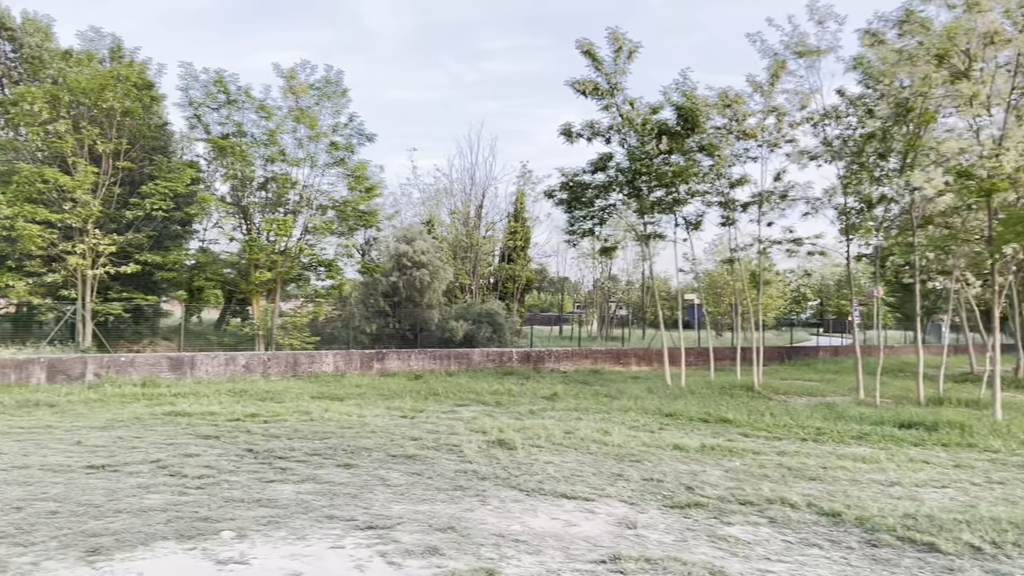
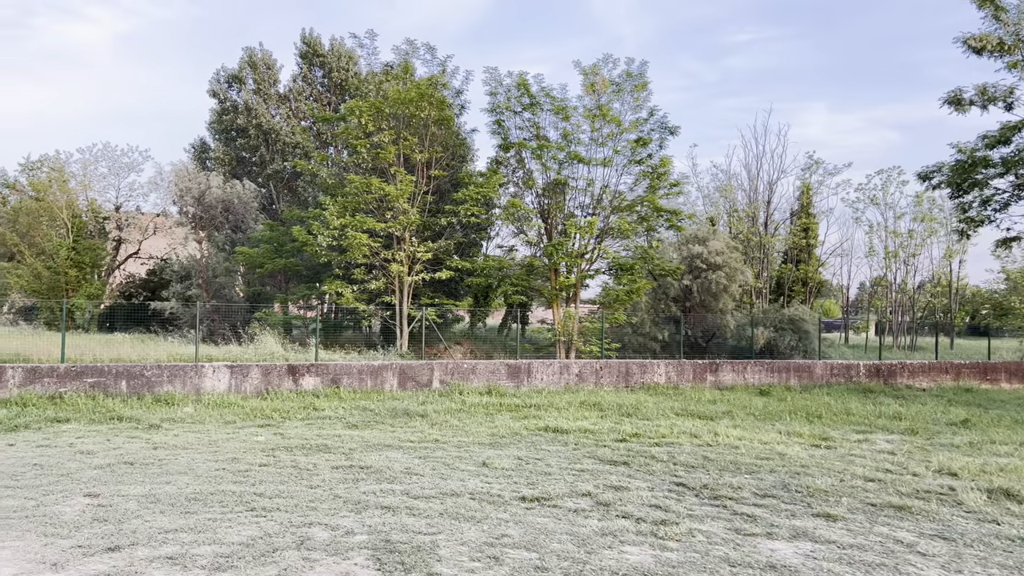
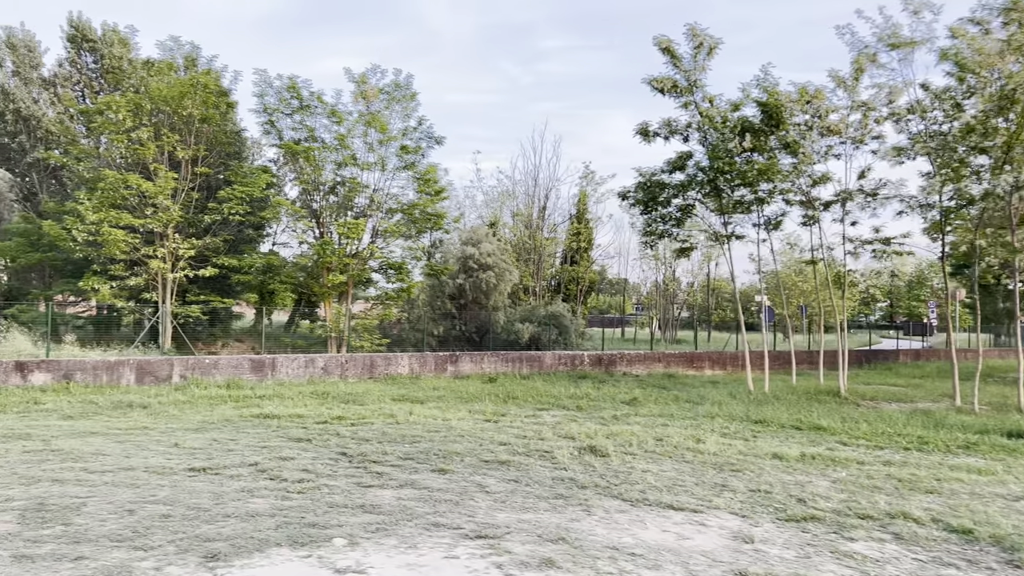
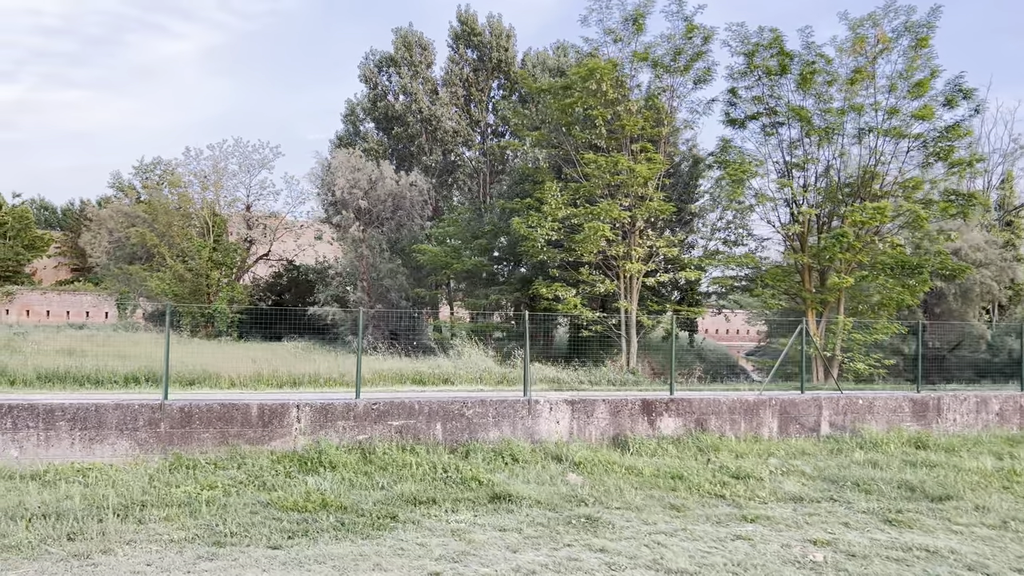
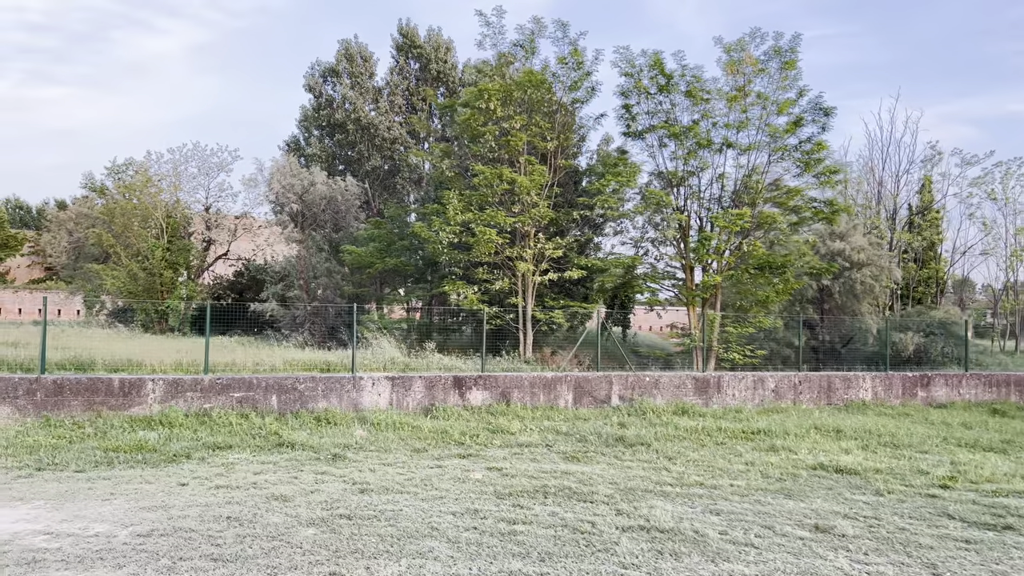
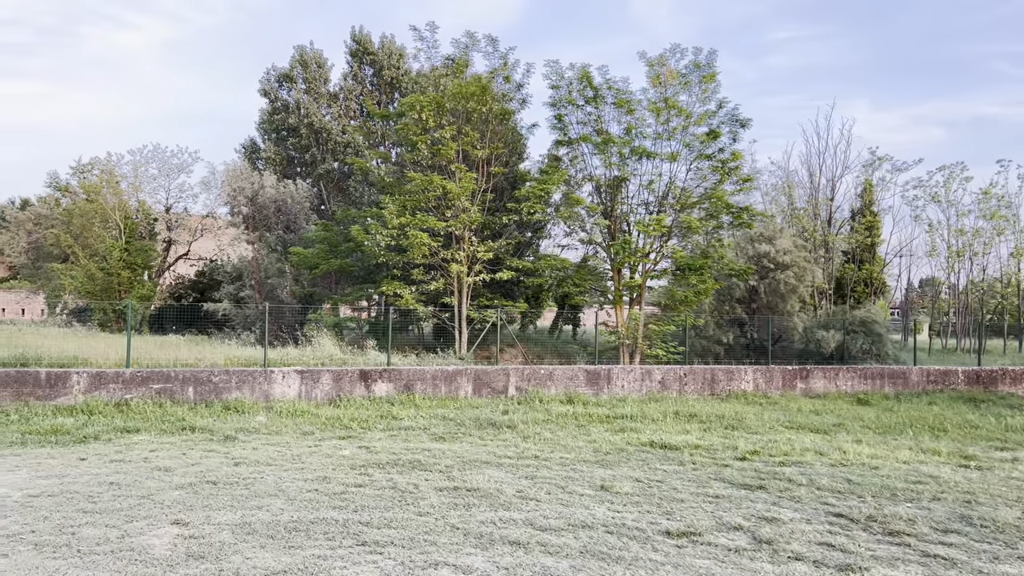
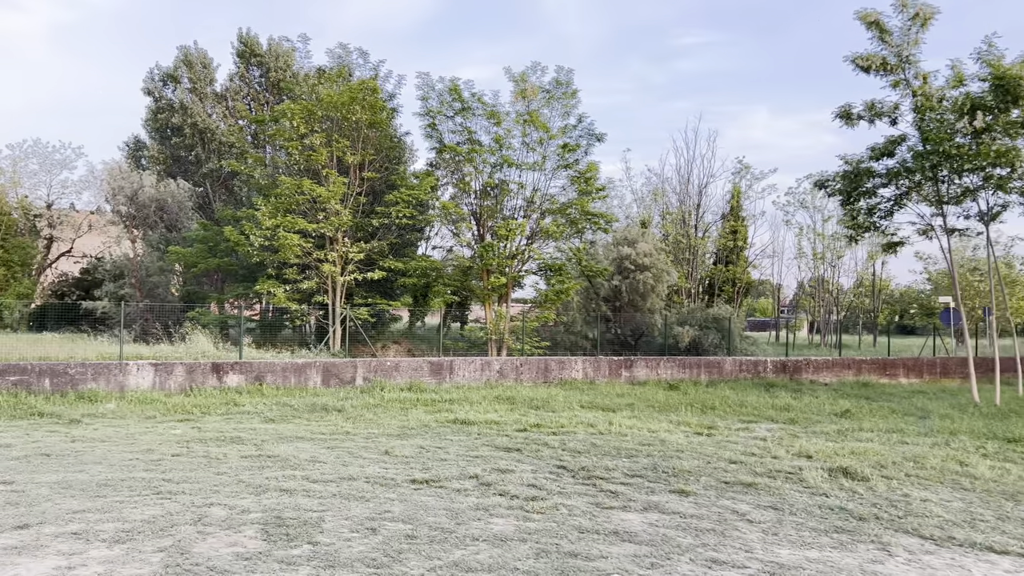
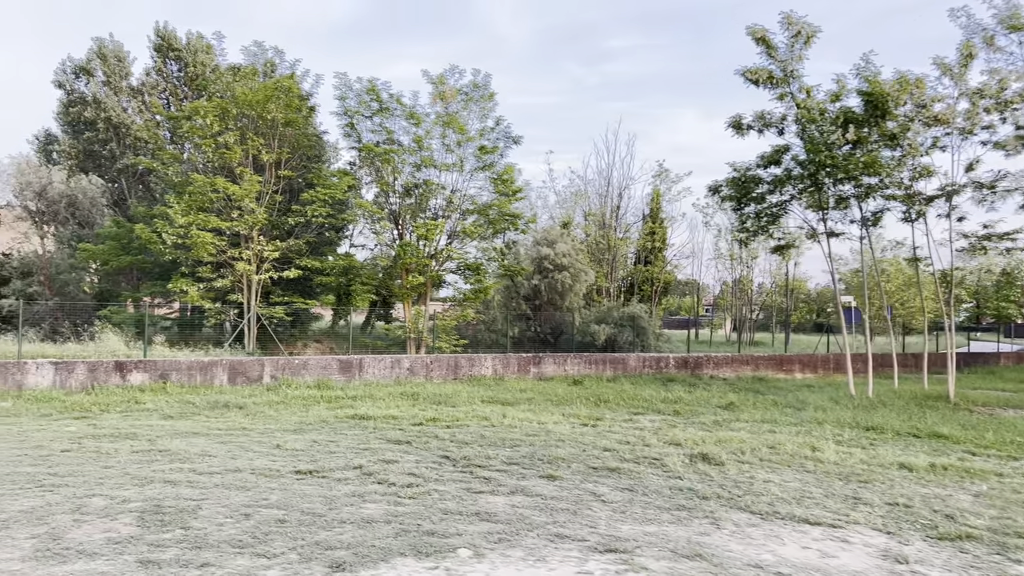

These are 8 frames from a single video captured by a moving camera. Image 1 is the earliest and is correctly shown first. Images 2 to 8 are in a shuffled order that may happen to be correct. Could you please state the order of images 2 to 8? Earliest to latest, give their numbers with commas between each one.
3, 8, 7, 2, 6, 5, 4
